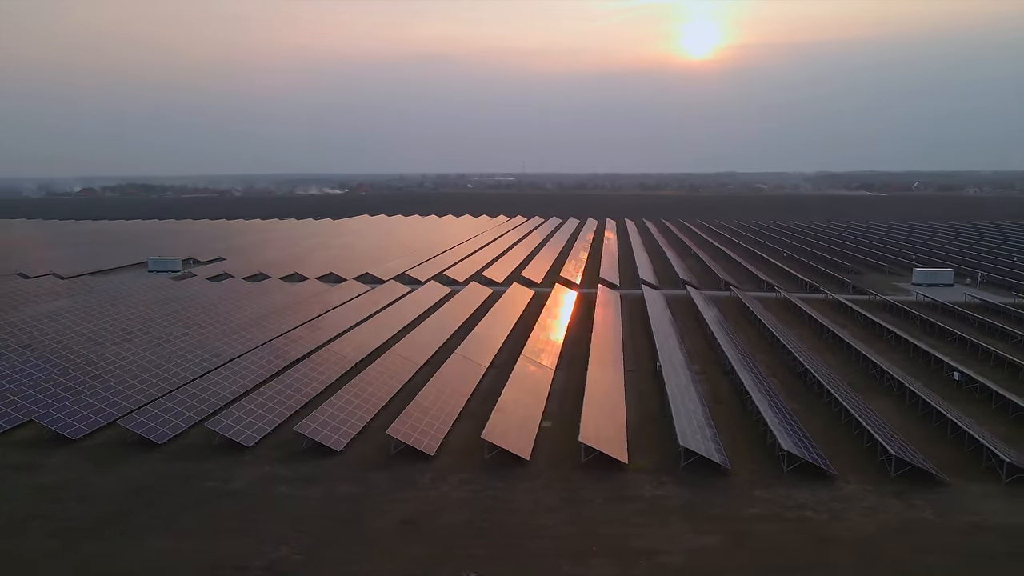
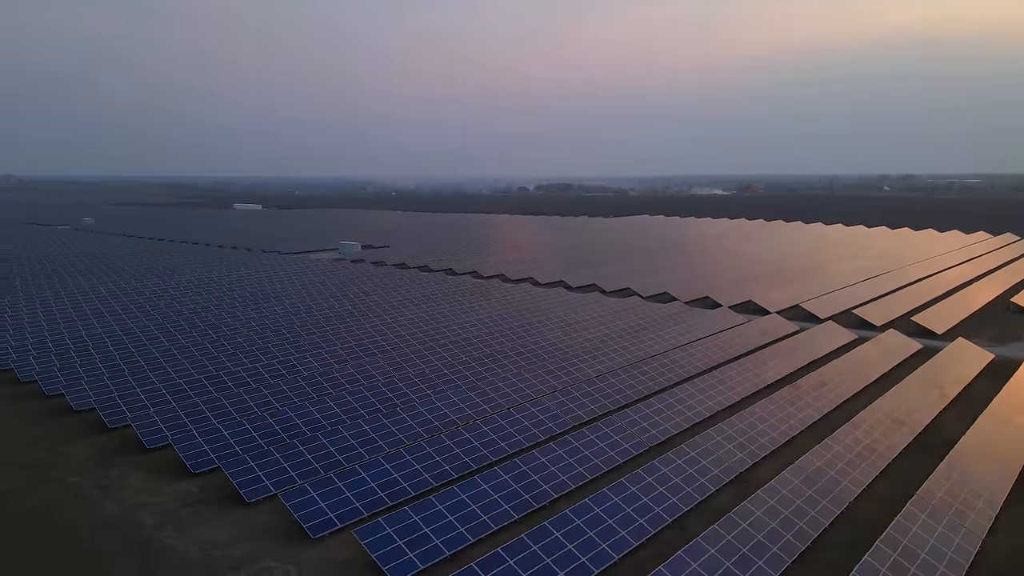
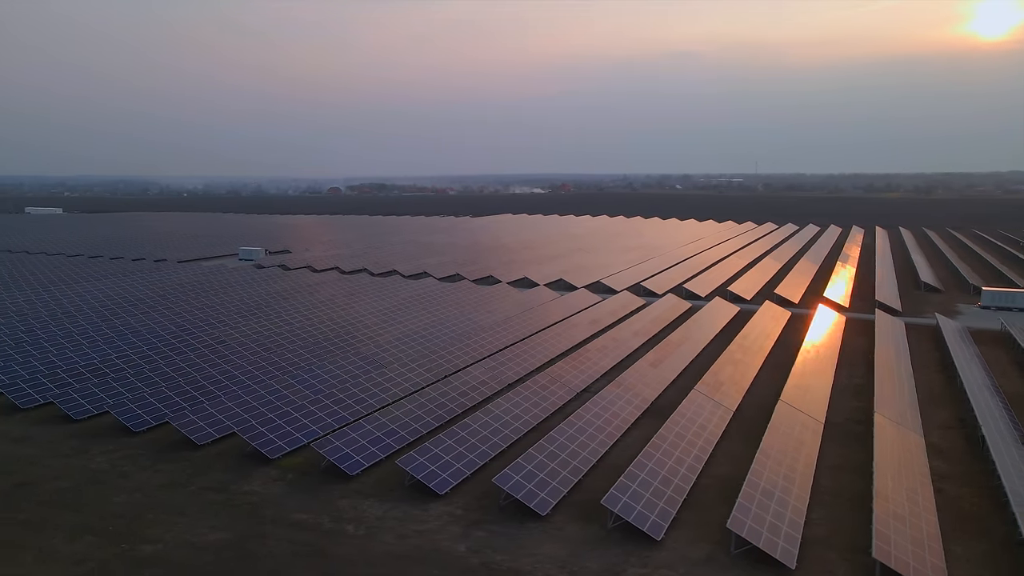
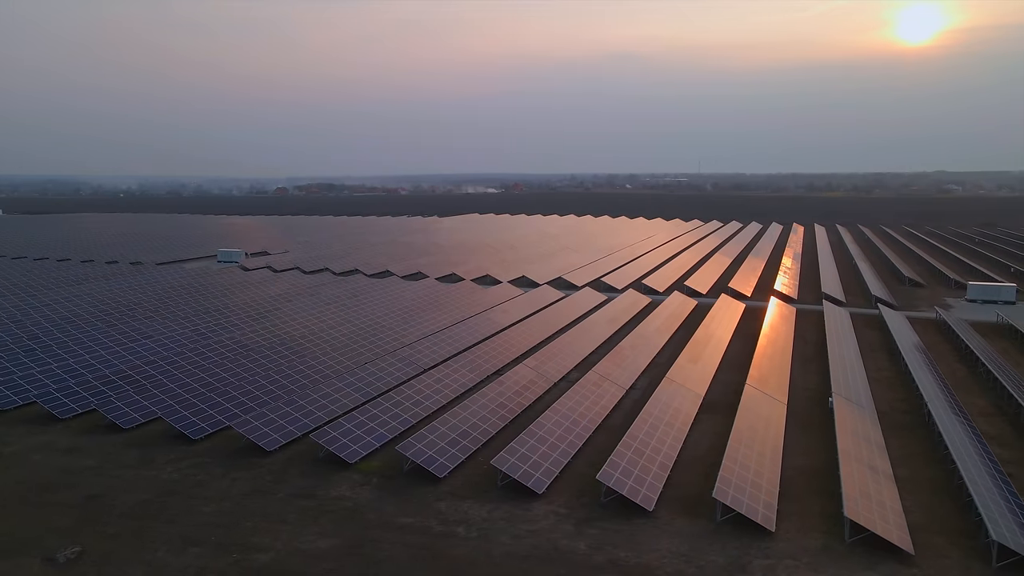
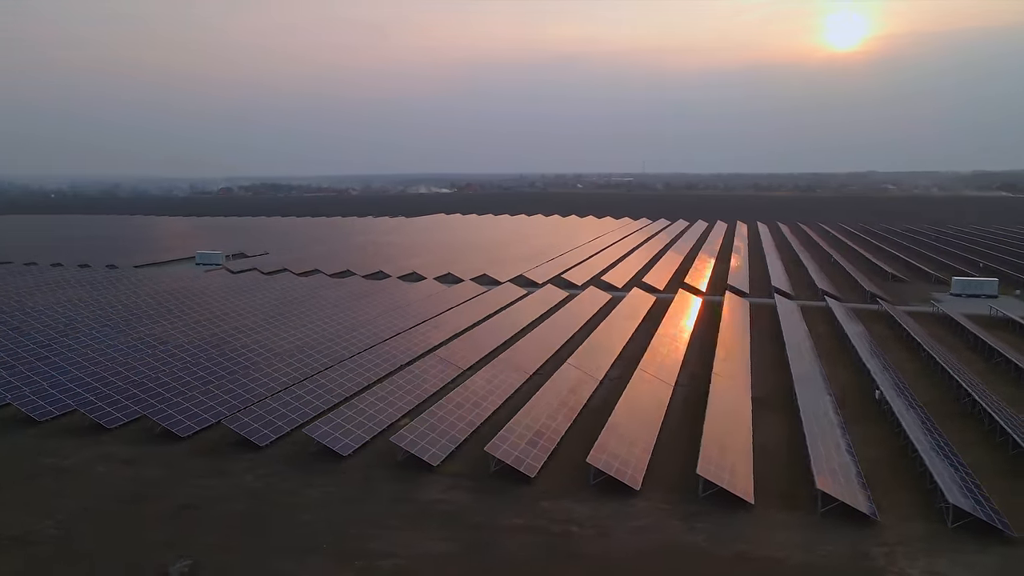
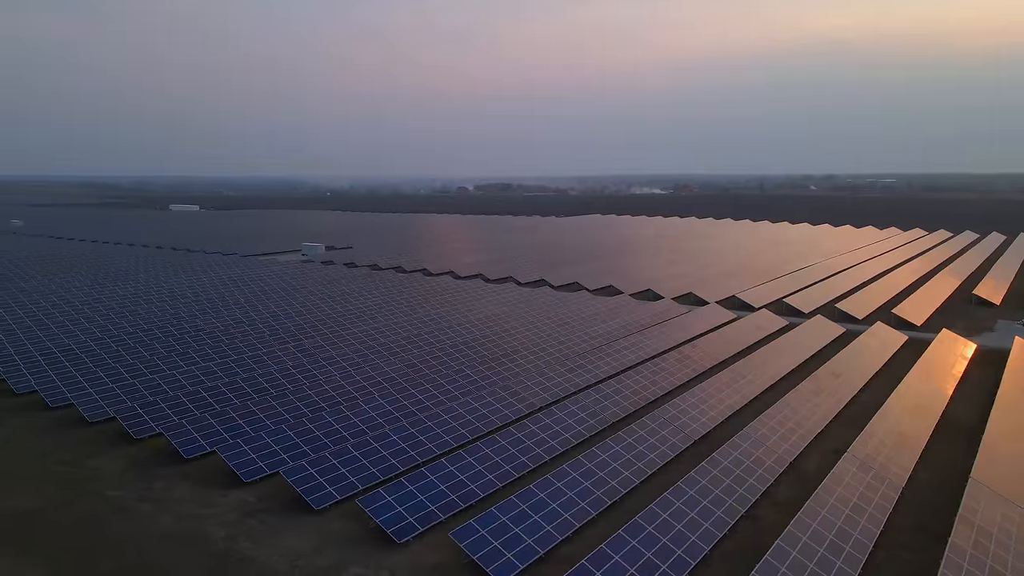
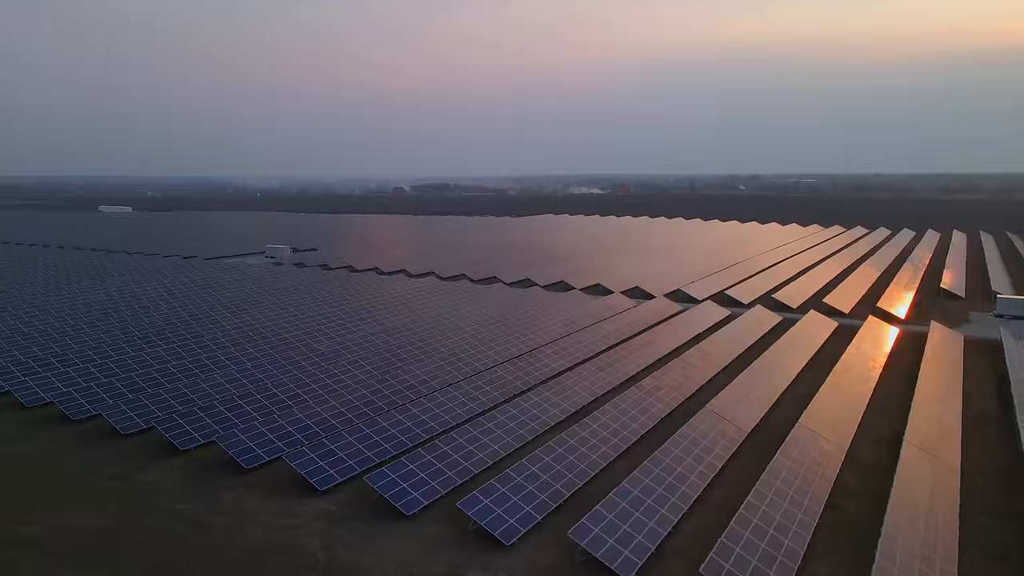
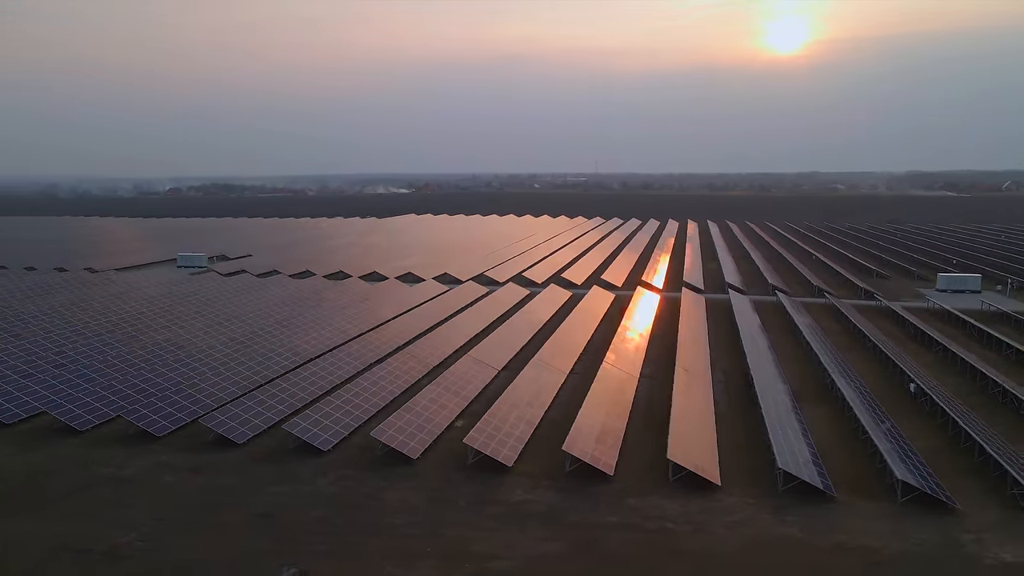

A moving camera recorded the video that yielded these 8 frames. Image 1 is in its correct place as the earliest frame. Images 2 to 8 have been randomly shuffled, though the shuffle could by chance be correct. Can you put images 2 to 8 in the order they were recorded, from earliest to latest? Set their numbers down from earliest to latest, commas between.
8, 5, 4, 3, 7, 6, 2
